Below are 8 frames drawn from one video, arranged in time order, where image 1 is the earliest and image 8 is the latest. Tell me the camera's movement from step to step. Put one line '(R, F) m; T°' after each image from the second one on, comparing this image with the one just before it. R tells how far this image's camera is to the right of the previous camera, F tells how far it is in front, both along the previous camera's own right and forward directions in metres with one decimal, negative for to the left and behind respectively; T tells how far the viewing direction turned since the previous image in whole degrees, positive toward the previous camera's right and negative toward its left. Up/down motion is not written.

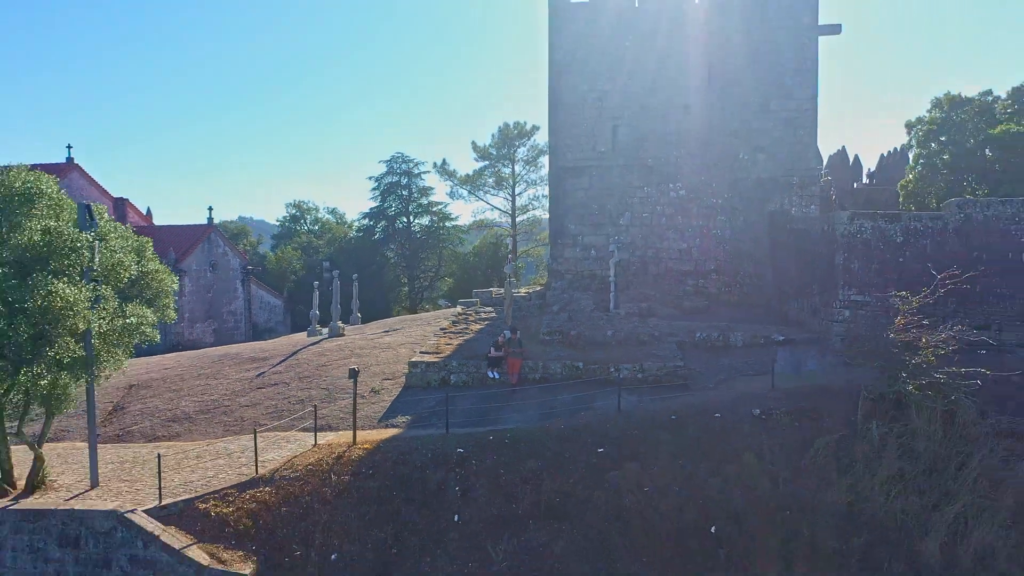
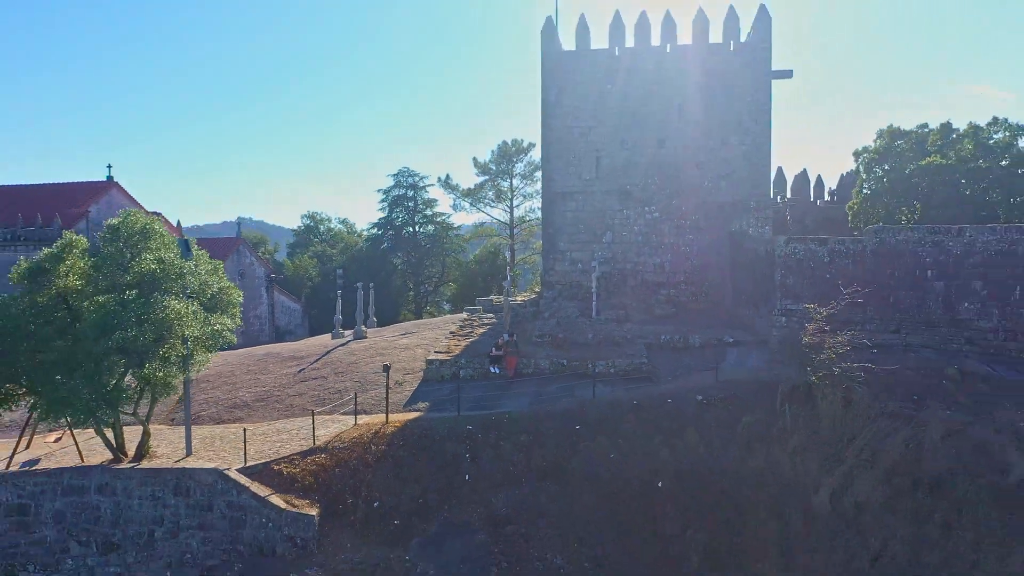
(0.0, -1.8) m; 0°
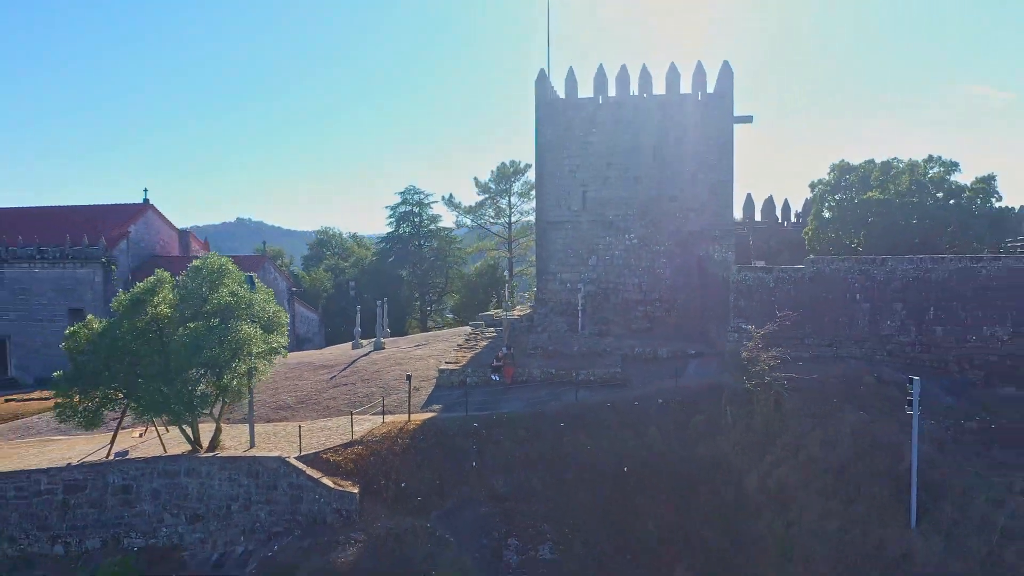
(0.0, -2.0) m; 0°
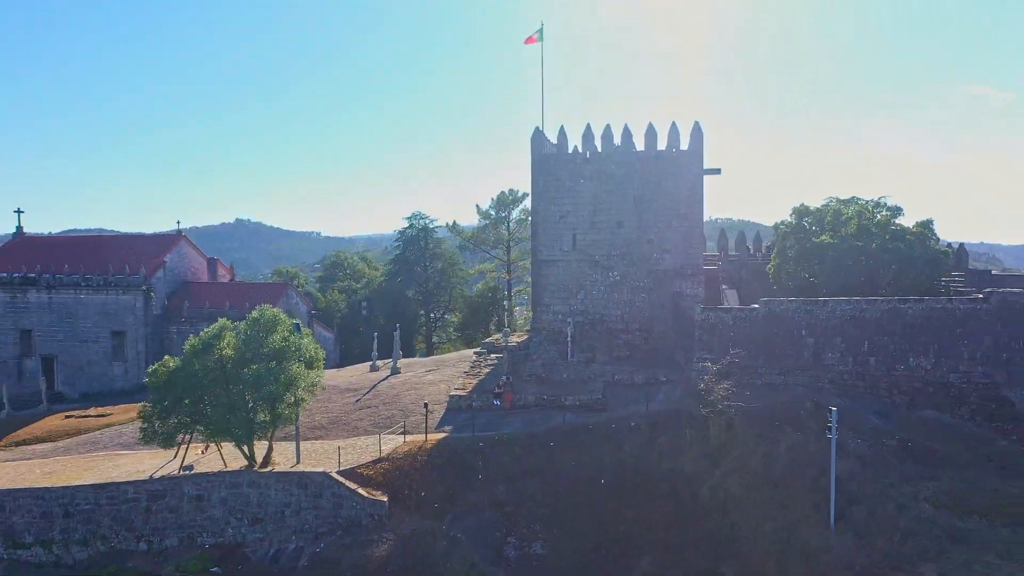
(0.0, -2.2) m; 0°
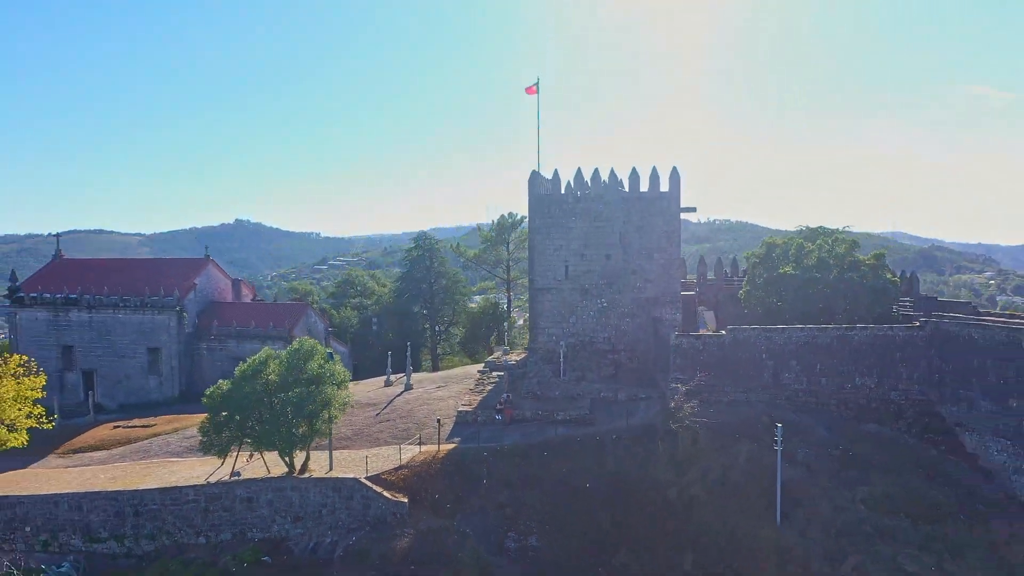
(0.0, -2.2) m; 0°
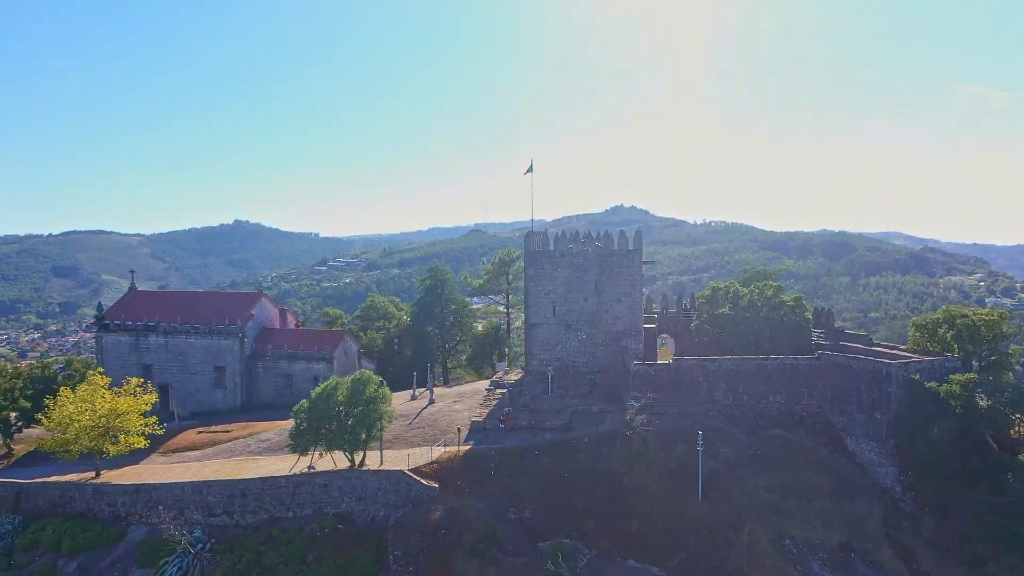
(0.0, -5.5) m; 0°
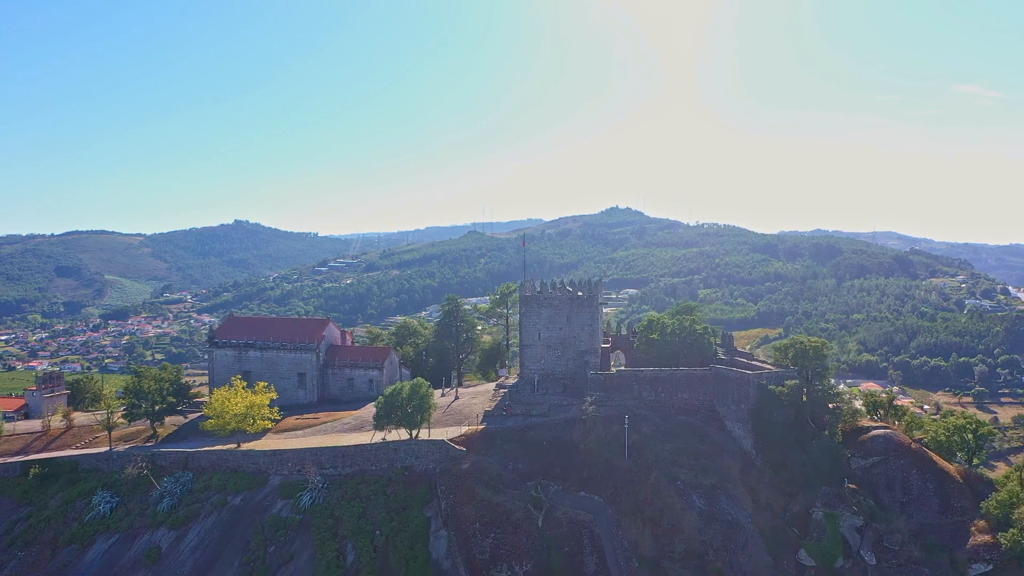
(-0.1, -11.7) m; 0°
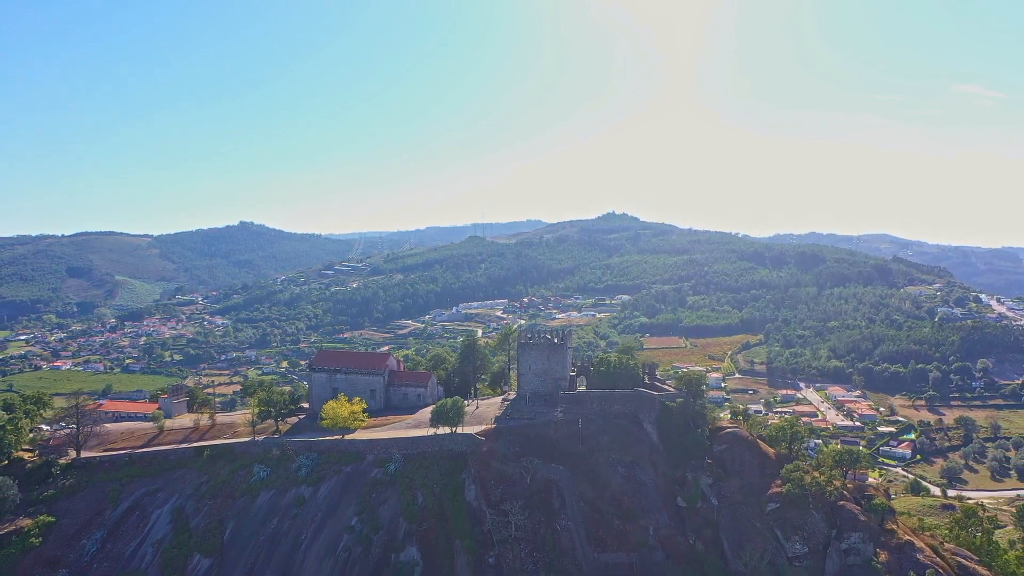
(-0.2, -20.9) m; 0°
